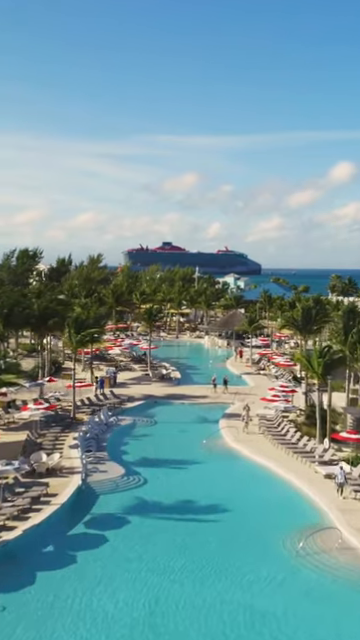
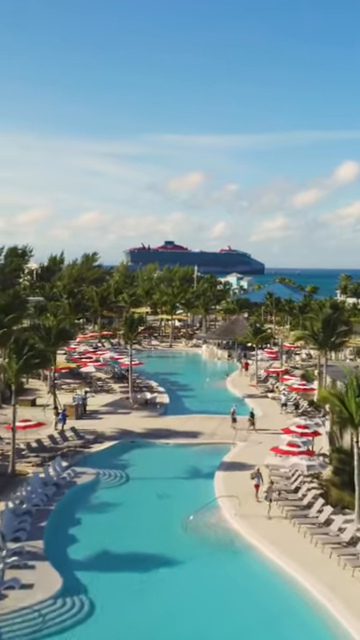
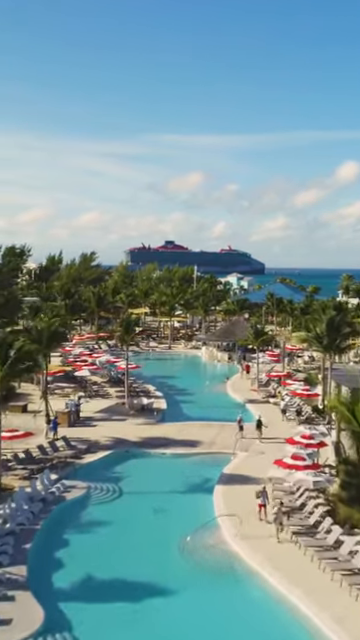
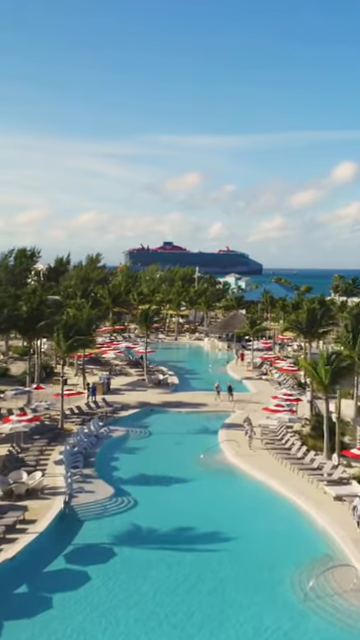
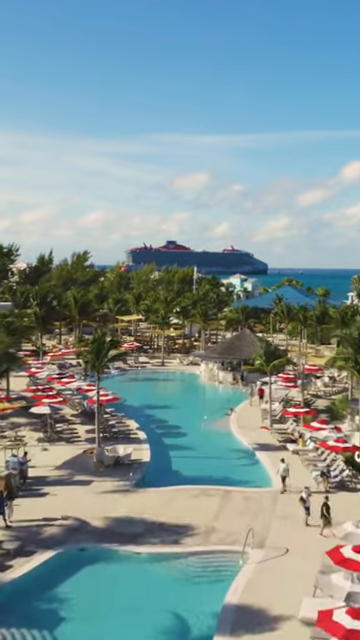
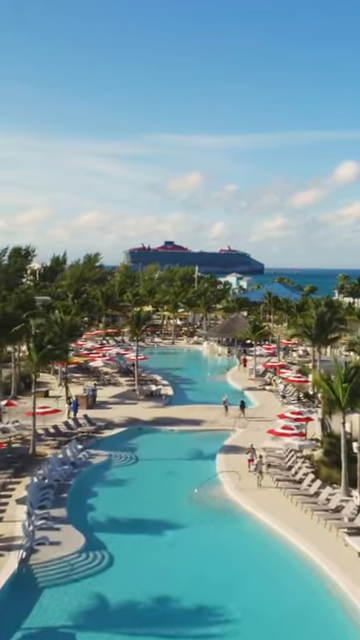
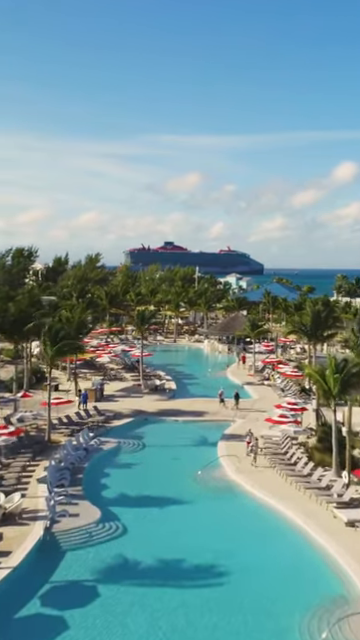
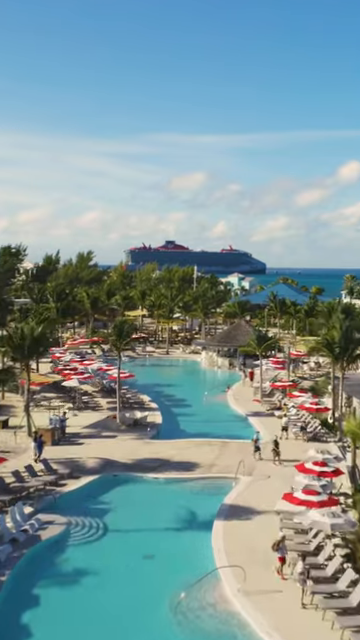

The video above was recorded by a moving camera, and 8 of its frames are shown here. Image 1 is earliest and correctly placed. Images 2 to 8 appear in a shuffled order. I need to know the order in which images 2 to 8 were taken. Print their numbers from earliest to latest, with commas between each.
4, 7, 6, 2, 3, 8, 5
